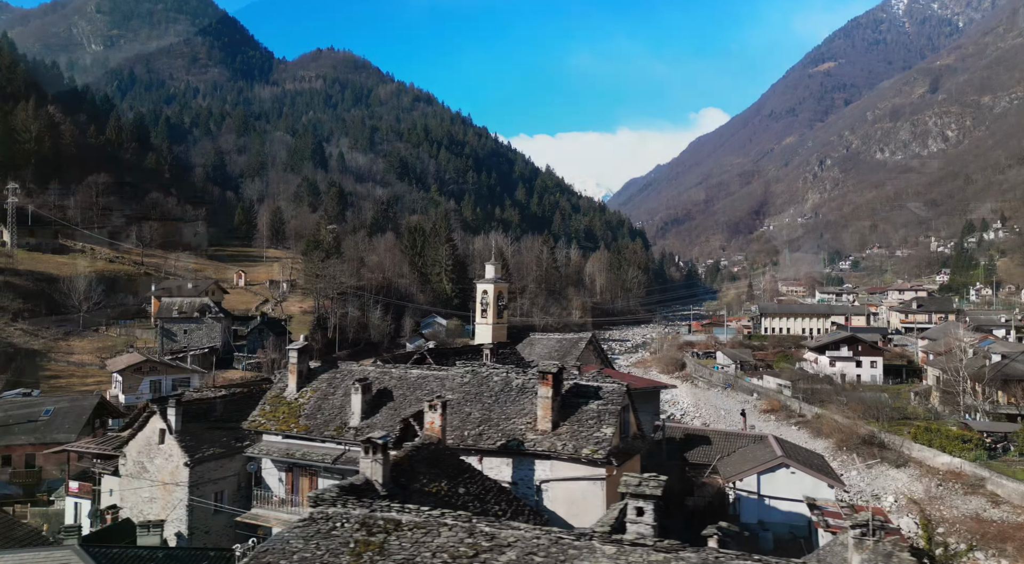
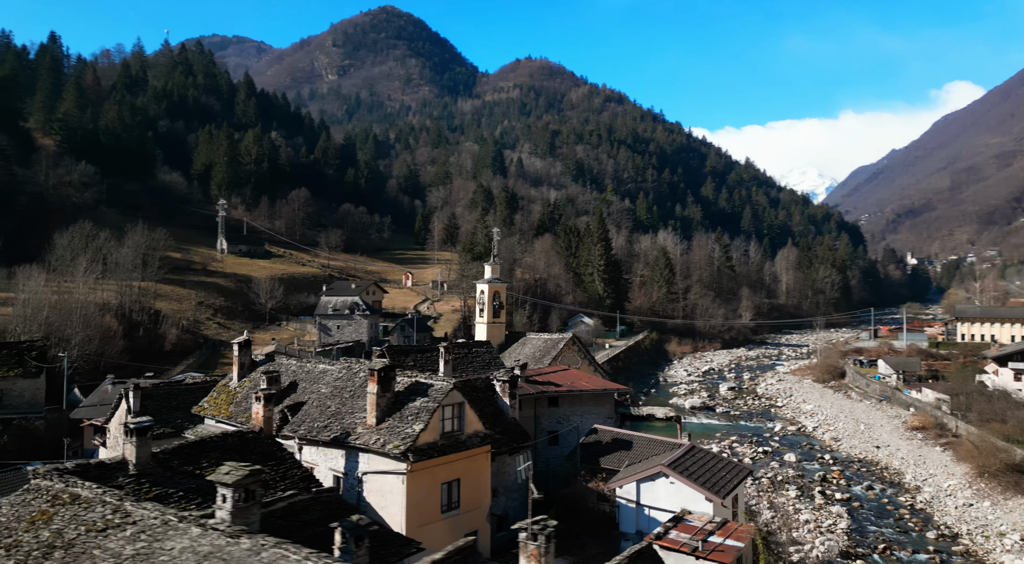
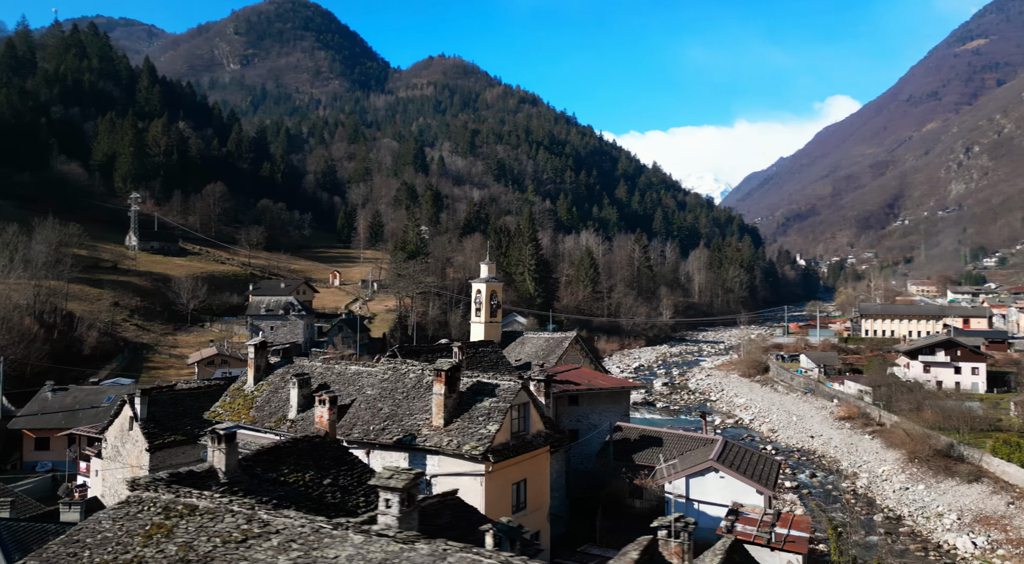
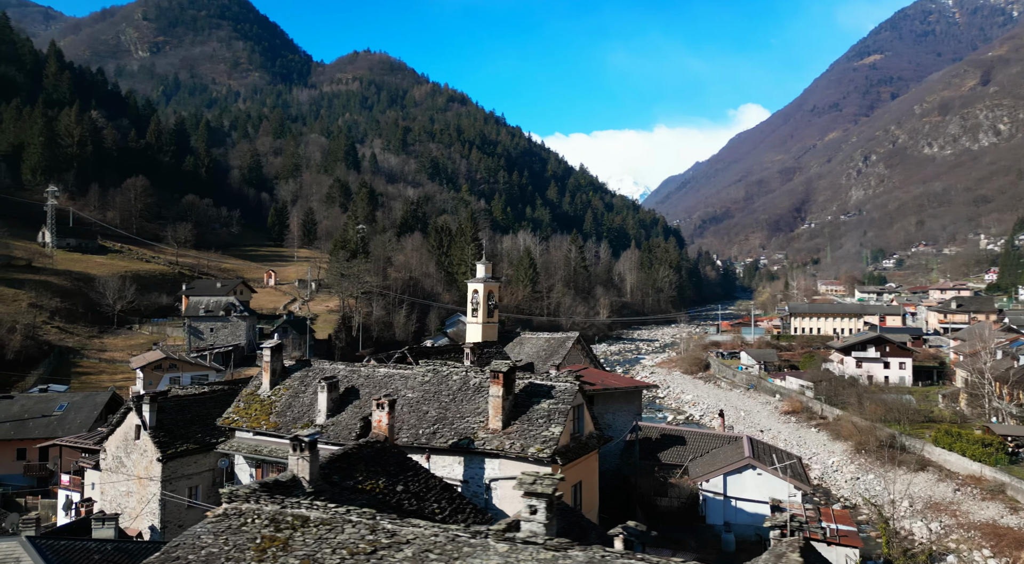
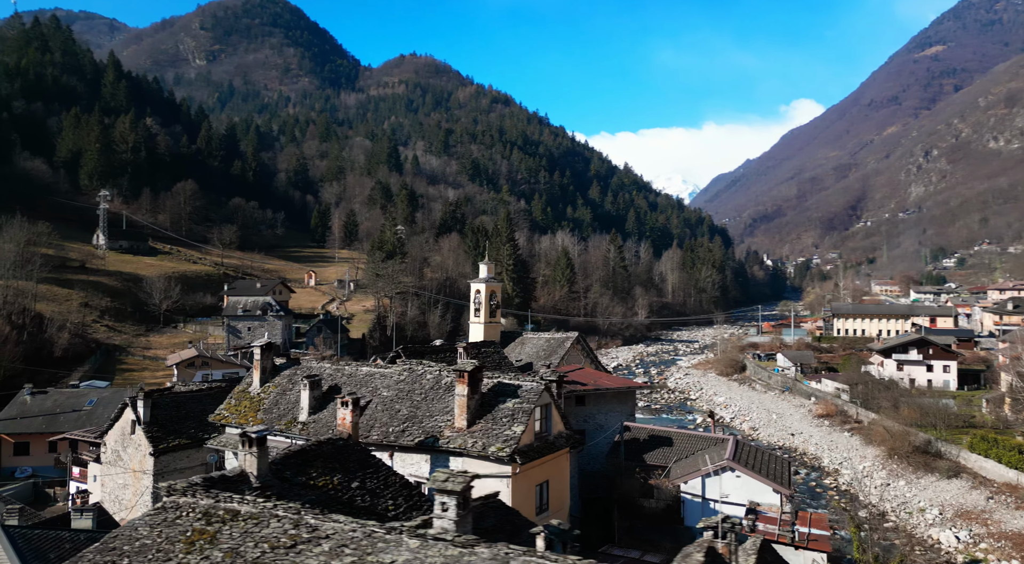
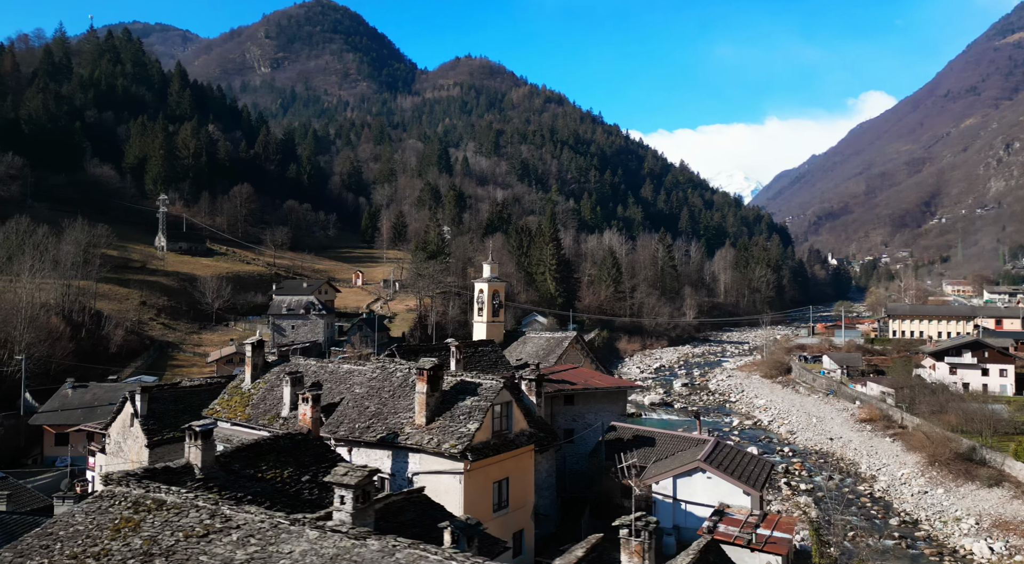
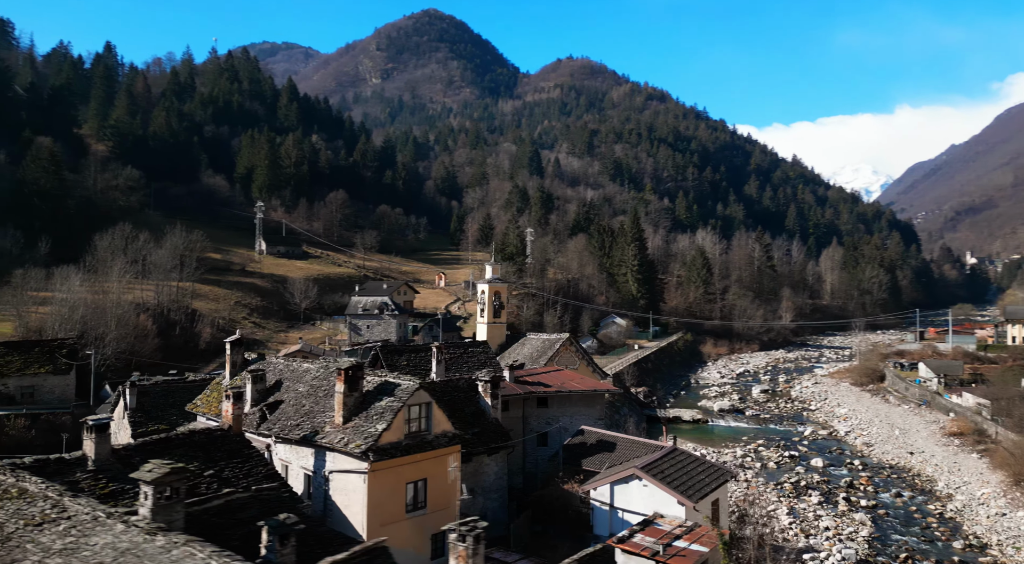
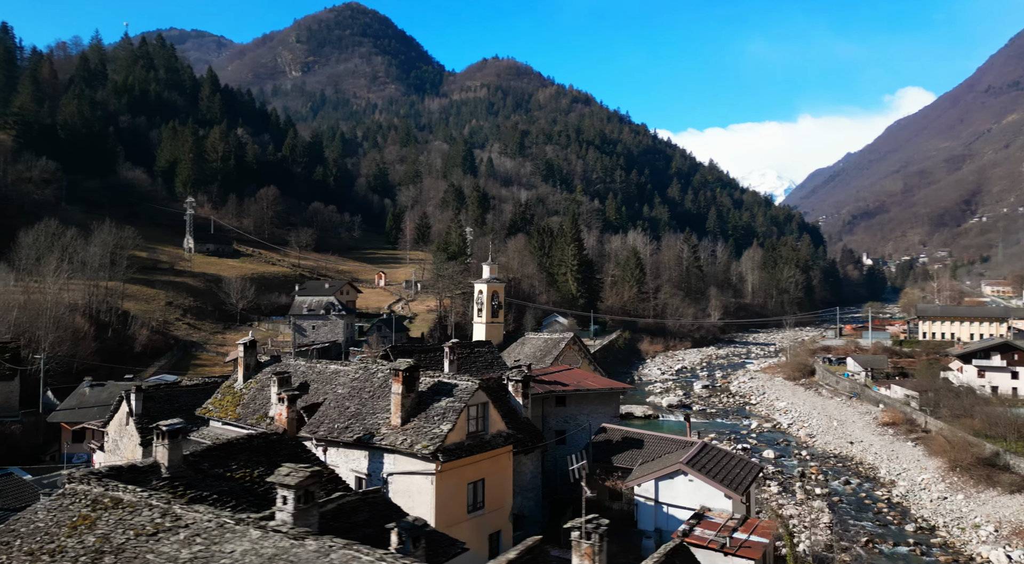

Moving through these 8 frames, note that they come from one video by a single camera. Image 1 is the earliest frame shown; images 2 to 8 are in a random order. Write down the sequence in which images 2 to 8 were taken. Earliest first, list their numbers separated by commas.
4, 5, 3, 6, 8, 2, 7
